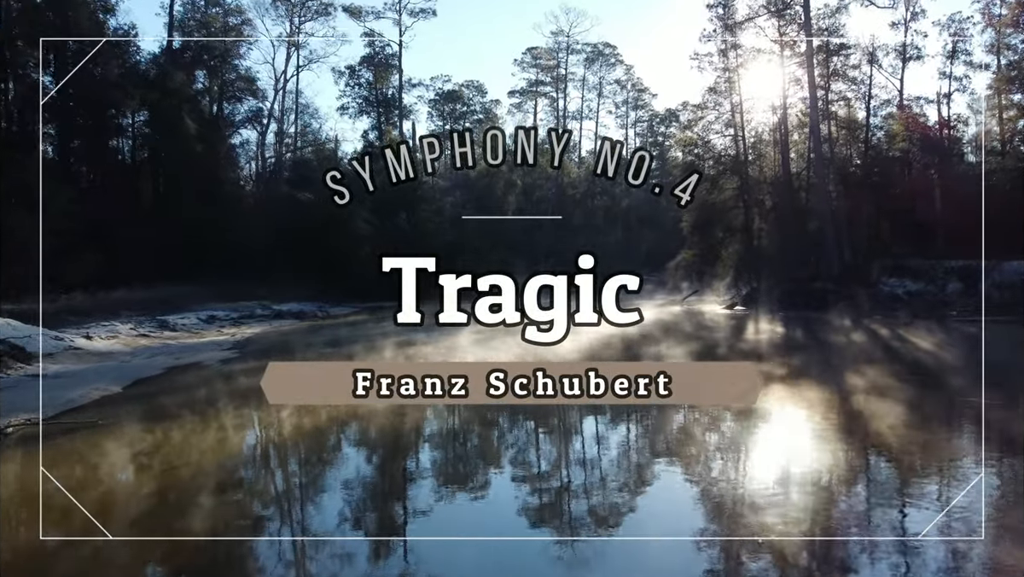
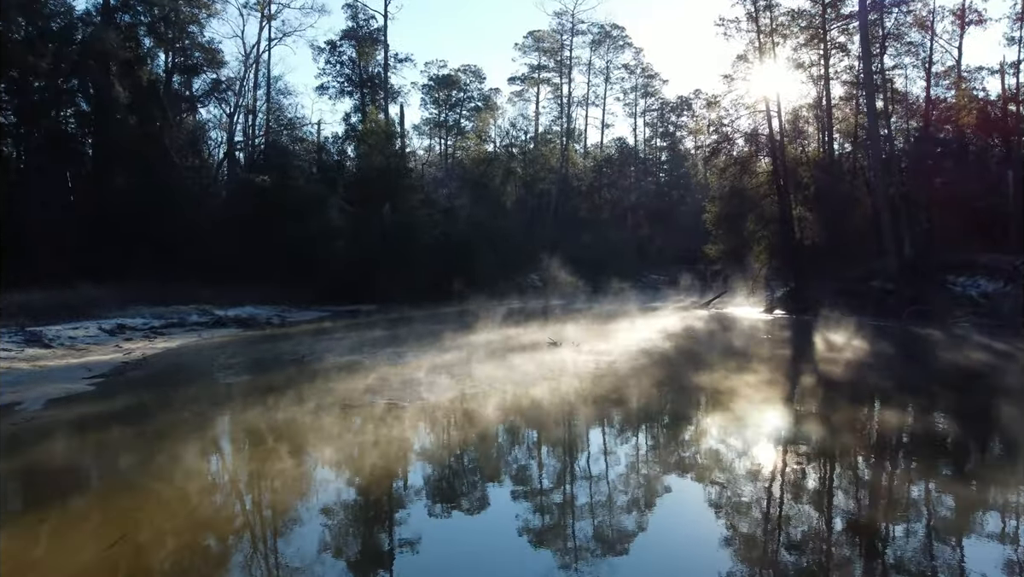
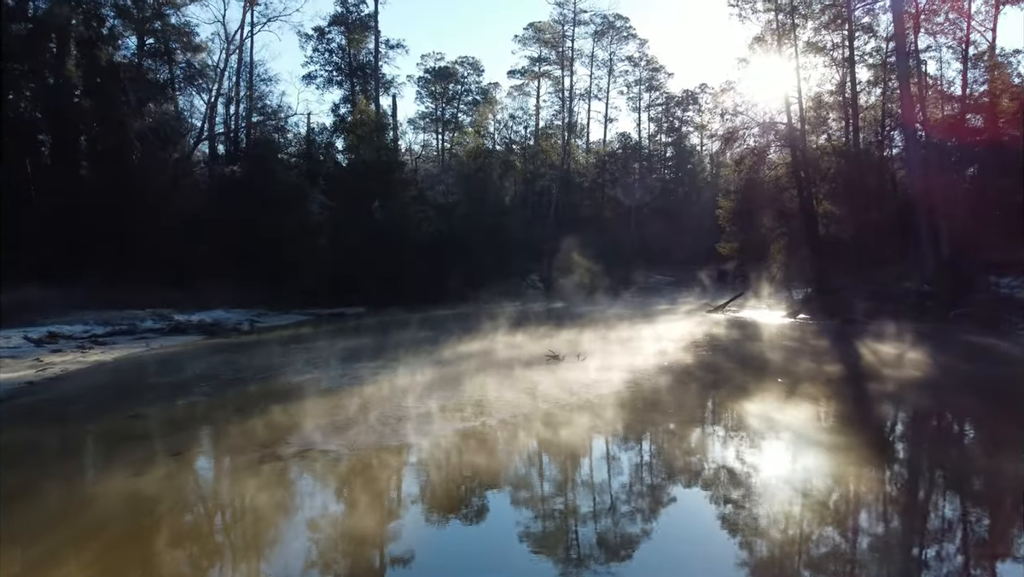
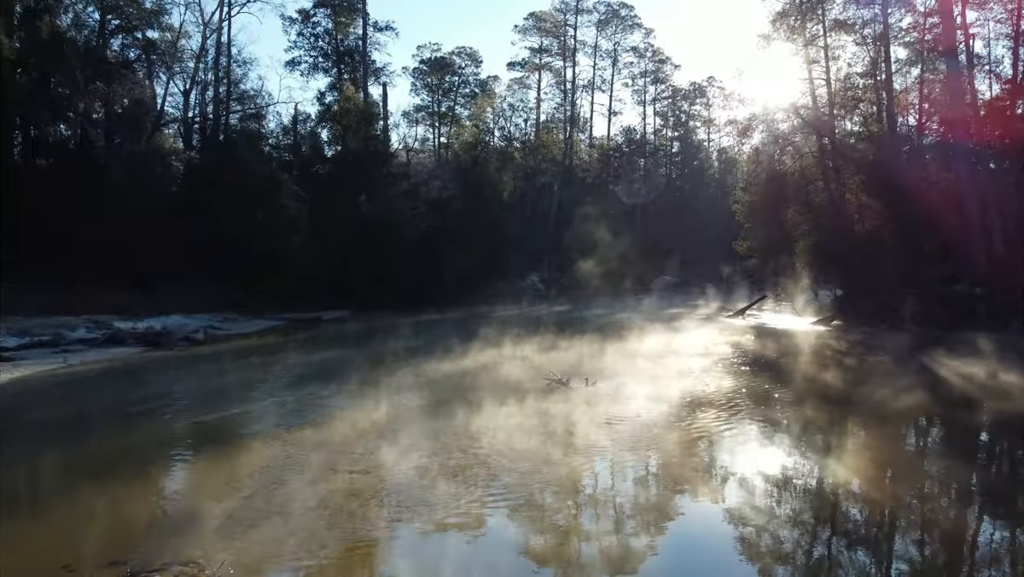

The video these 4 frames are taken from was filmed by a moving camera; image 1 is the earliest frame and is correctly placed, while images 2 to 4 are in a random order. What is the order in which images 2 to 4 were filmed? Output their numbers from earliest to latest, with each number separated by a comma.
2, 3, 4
